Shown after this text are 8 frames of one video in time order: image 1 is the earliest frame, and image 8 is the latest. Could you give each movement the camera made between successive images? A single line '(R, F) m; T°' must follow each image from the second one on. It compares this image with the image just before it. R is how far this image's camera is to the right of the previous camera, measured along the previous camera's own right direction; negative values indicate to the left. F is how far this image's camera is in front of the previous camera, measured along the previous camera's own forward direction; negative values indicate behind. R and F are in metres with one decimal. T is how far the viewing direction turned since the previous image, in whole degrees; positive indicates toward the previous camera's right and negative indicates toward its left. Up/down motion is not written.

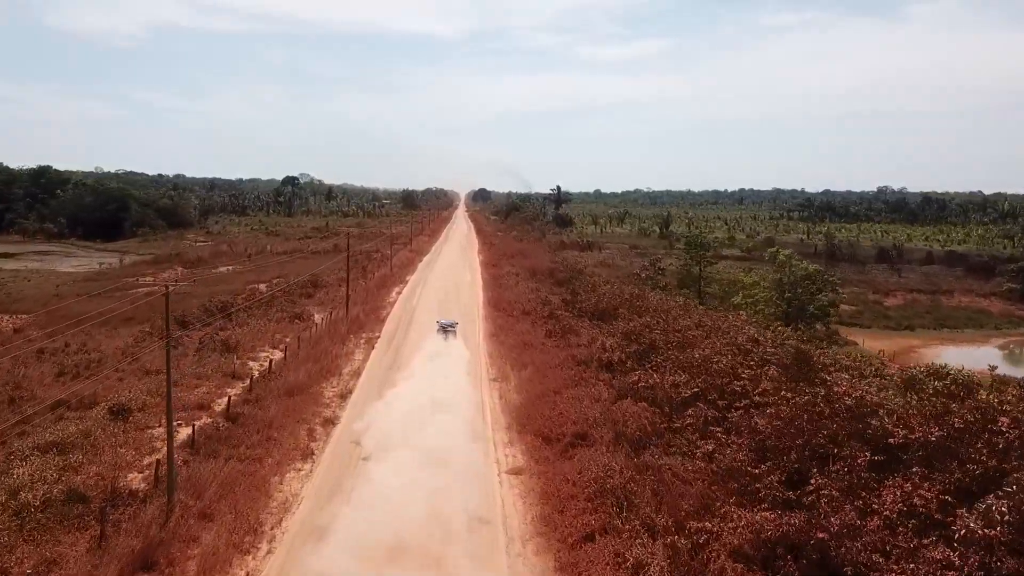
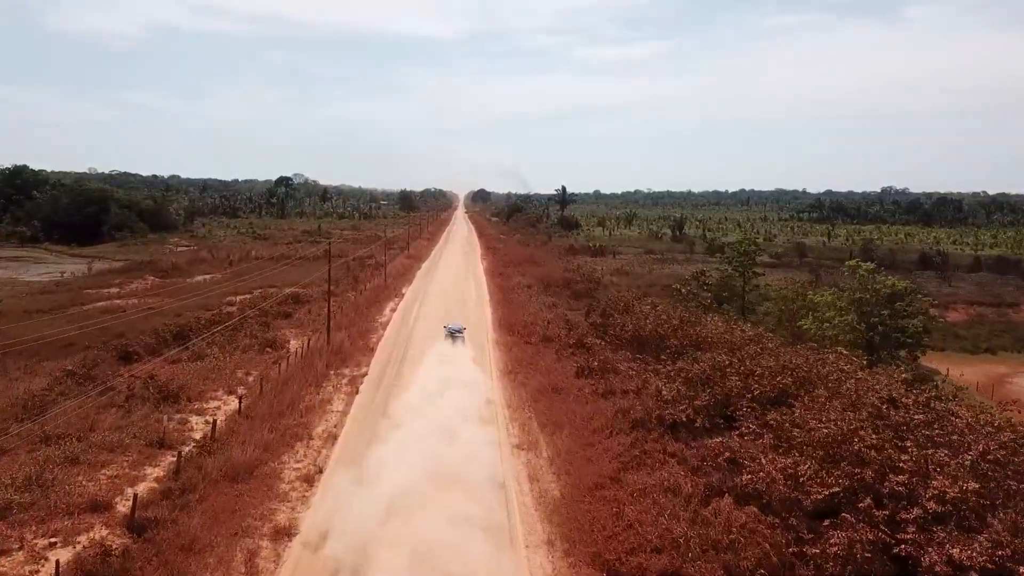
(-0.6, +4.8) m; 0°
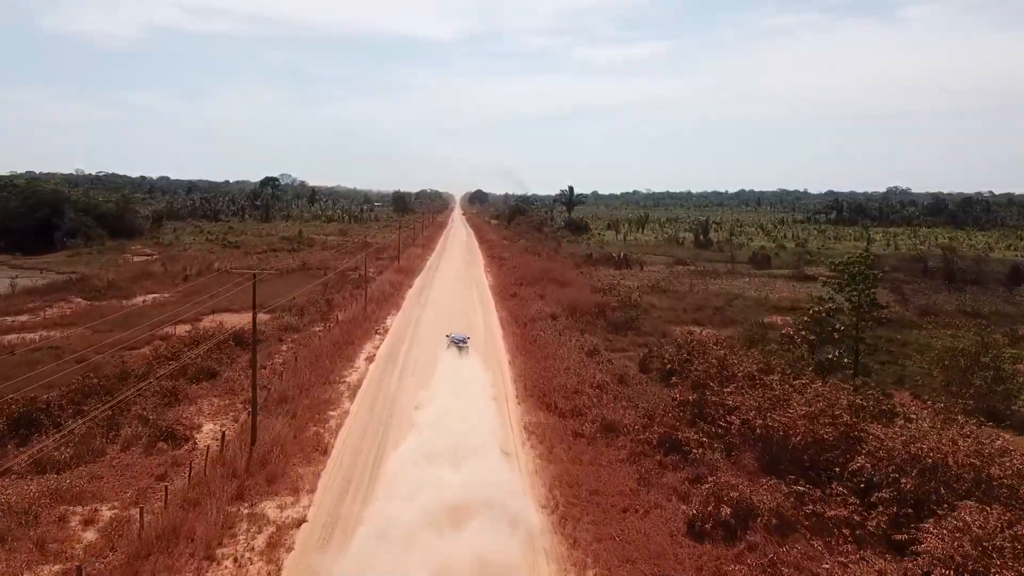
(-0.8, +8.2) m; 0°
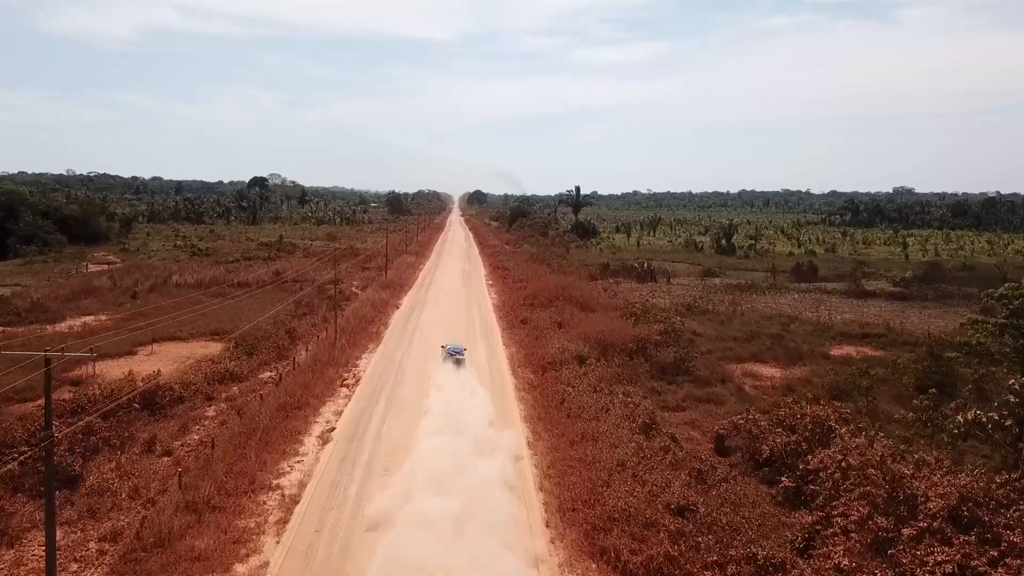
(-0.4, +6.3) m; 0°
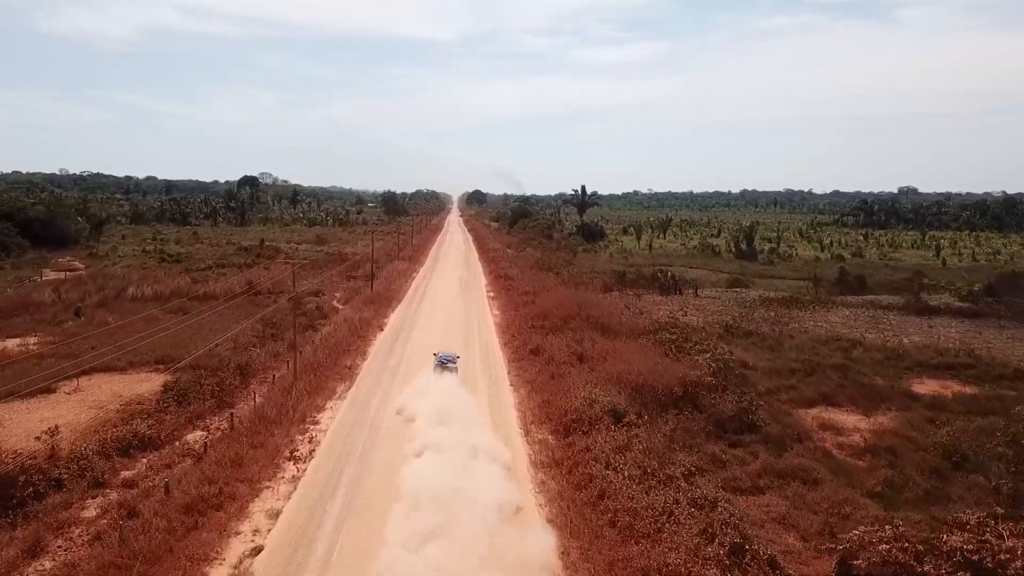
(-0.2, +4.9) m; 0°
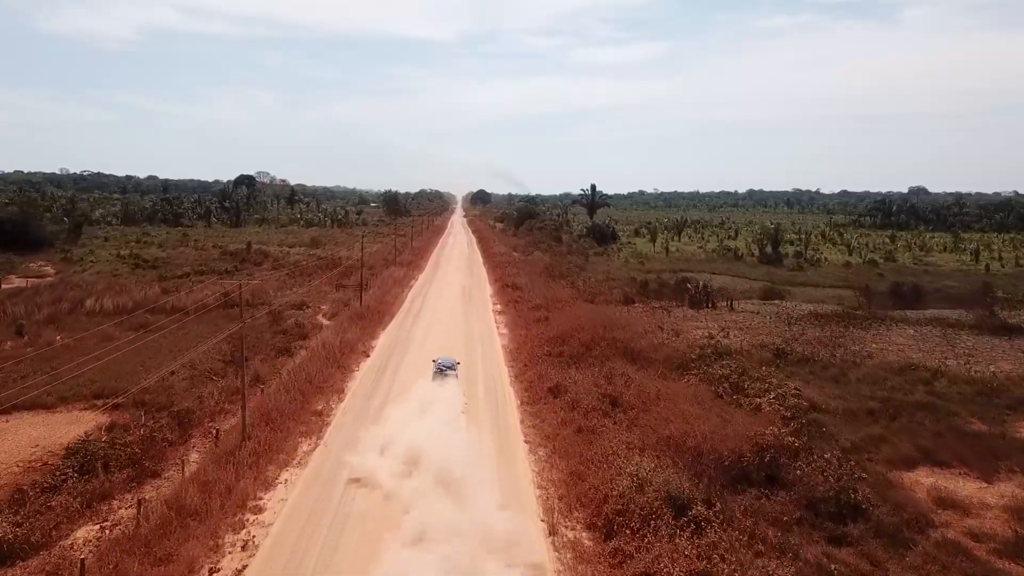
(-0.2, +4.1) m; 0°
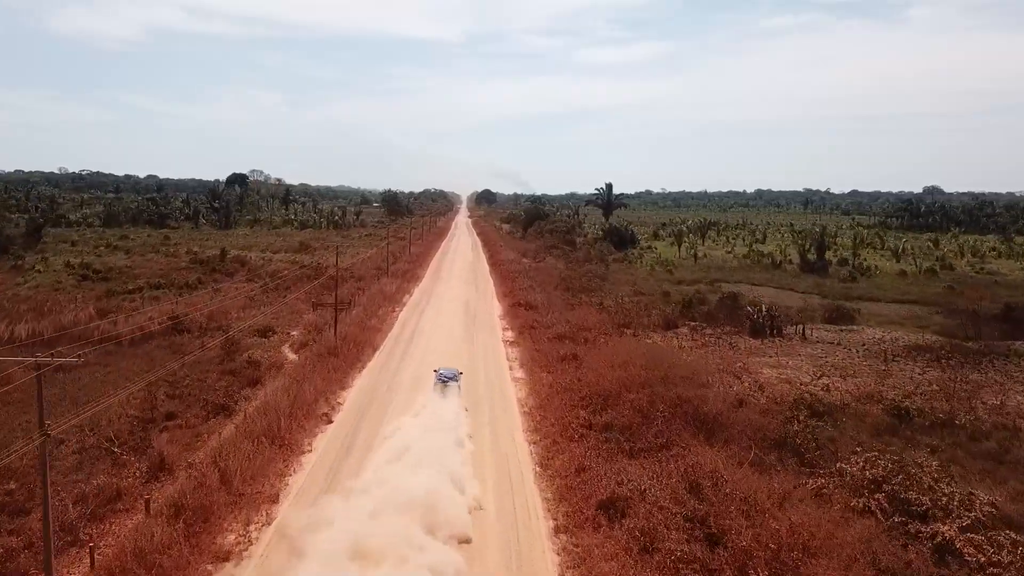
(-0.3, +6.2) m; 0°
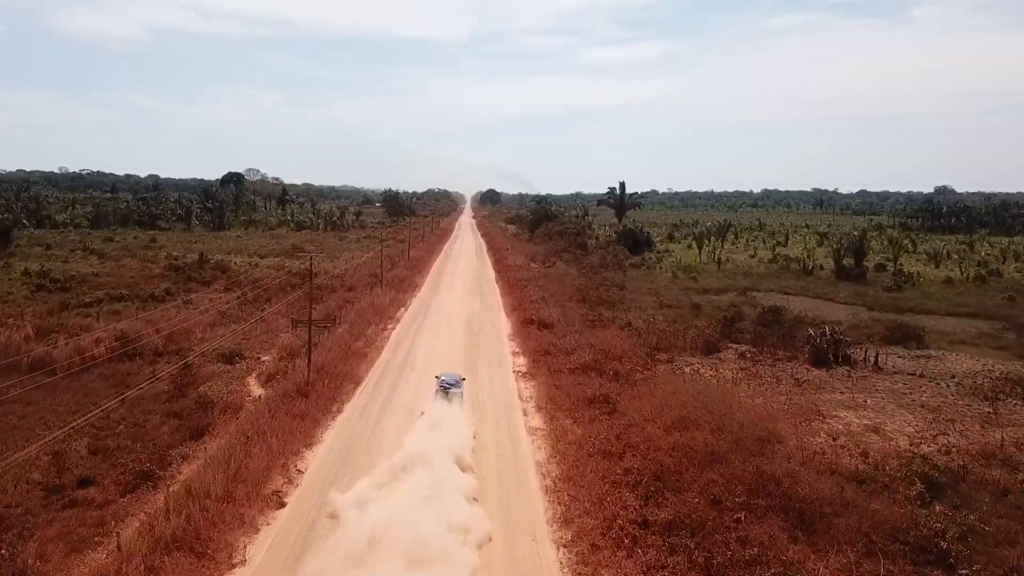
(-0.2, +4.1) m; 0°
